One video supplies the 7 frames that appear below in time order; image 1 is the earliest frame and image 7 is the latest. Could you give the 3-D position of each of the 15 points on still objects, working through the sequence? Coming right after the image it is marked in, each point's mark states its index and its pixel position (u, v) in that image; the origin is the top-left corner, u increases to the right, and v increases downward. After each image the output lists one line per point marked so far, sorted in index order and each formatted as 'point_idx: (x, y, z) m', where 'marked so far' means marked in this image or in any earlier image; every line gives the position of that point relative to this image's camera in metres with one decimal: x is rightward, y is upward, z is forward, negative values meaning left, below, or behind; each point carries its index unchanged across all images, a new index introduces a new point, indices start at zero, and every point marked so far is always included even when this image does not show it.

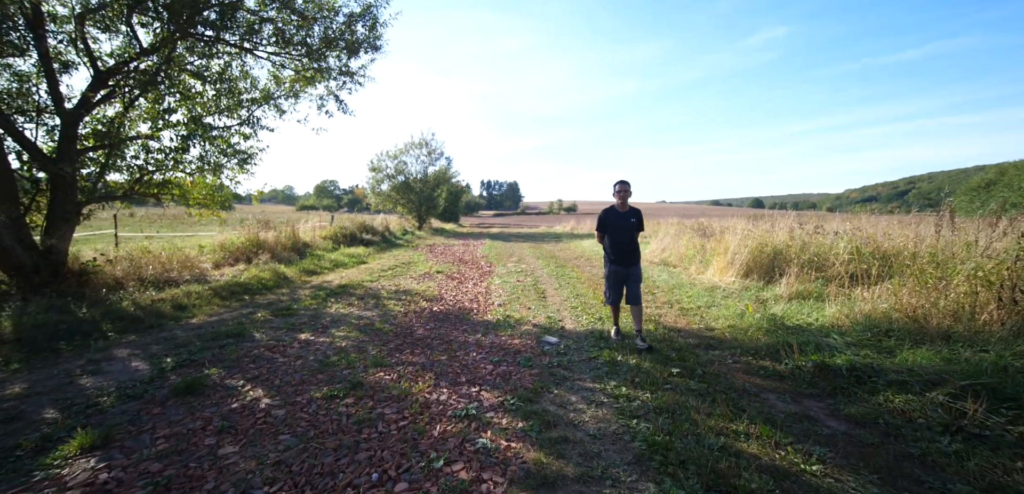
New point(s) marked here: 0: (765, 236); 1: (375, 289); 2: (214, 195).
0: (+6.1, +0.3, +11.1) m
1: (-3.3, -1.0, +11.1) m
2: (-7.3, +1.3, +11.5) m
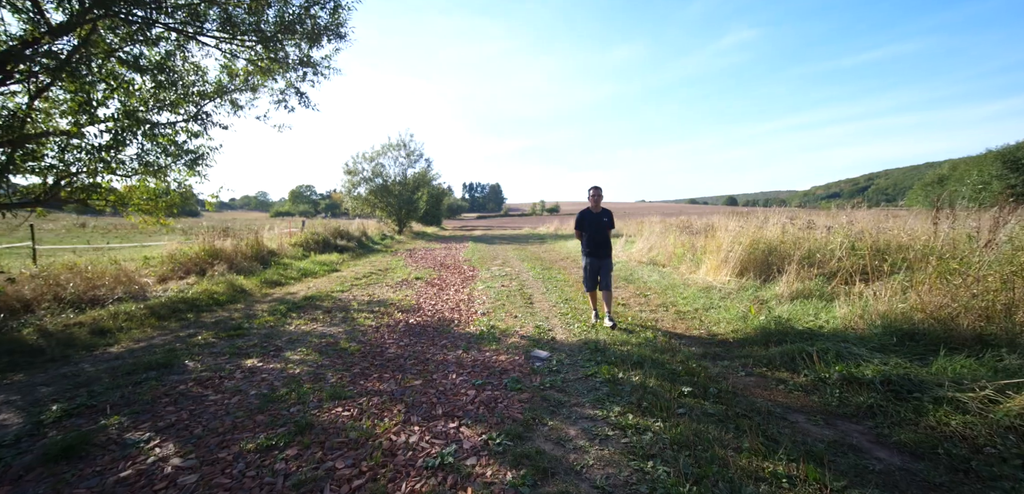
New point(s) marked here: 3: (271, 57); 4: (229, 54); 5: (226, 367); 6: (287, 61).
0: (+5.8, +0.4, +10.5) m
1: (-3.7, -1.2, +10.2) m
2: (-7.7, +1.0, +10.5) m
3: (-5.3, +4.3, +10.5) m
4: (-6.1, +4.3, +10.4) m
5: (-3.2, -1.3, +5.2) m
6: (-5.2, +4.3, +10.9) m
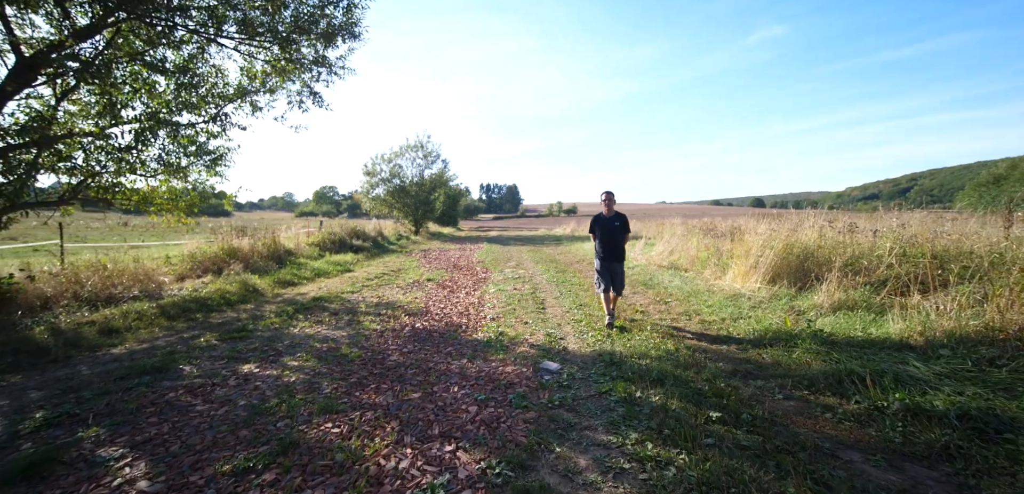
0: (+6.0, +0.3, +9.9) m
1: (-3.4, -1.2, +9.9) m
2: (-7.4, +1.1, +10.3) m
3: (-5.0, +4.4, +10.3) m
4: (-5.8, +4.3, +10.2) m
5: (-3.1, -1.3, +5.0) m
6: (-4.8, +4.3, +10.7) m
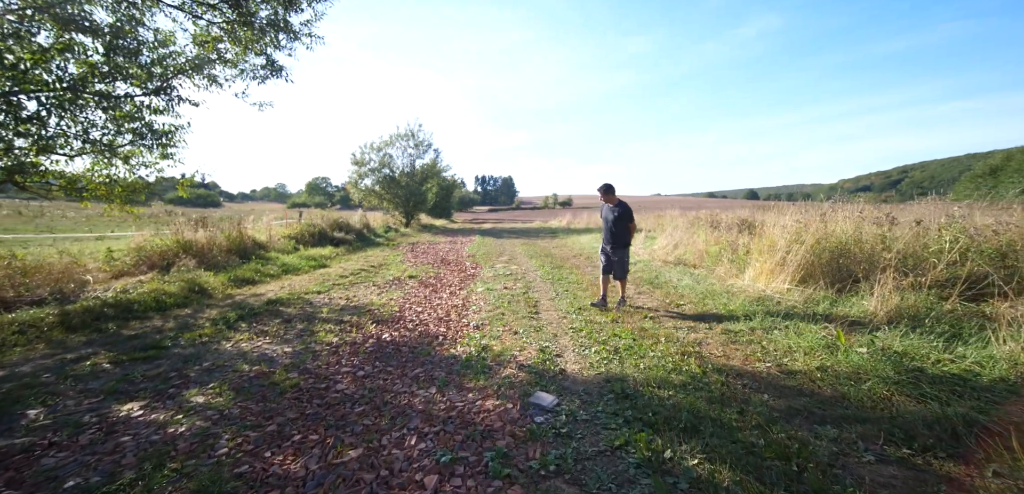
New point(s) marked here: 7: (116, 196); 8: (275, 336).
0: (+5.8, +0.4, +8.6) m
1: (-3.6, -1.1, +8.5) m
2: (-7.7, +1.2, +8.9) m
3: (-5.2, +4.5, +8.8) m
4: (-6.0, +4.4, +8.7) m
5: (-3.3, -1.3, +3.6) m
6: (-5.0, +4.5, +9.2) m
7: (-7.6, +1.0, +9.0) m
8: (-3.2, -1.2, +6.3) m
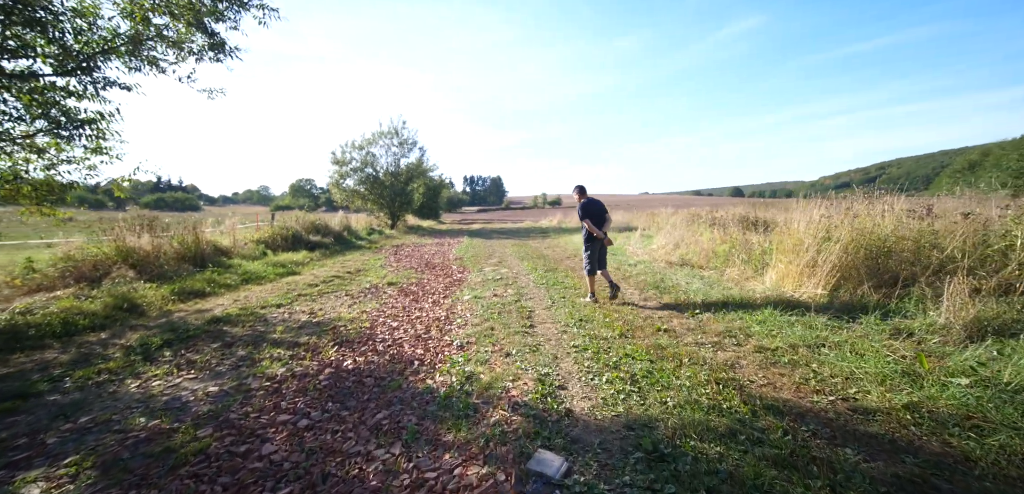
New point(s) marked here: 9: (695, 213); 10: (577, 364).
0: (+5.6, +0.4, +7.5) m
1: (-3.8, -1.2, +7.2) m
2: (-7.9, +1.0, +7.5) m
3: (-5.5, +4.3, +7.5) m
4: (-6.3, +4.2, +7.3) m
5: (-3.3, -1.4, +2.3) m
6: (-5.3, +4.3, +7.9) m
7: (-7.8, +0.8, +7.6) m
8: (-3.3, -1.3, +5.0) m
9: (+7.6, +1.4, +19.2) m
10: (+0.7, -1.3, +5.4) m
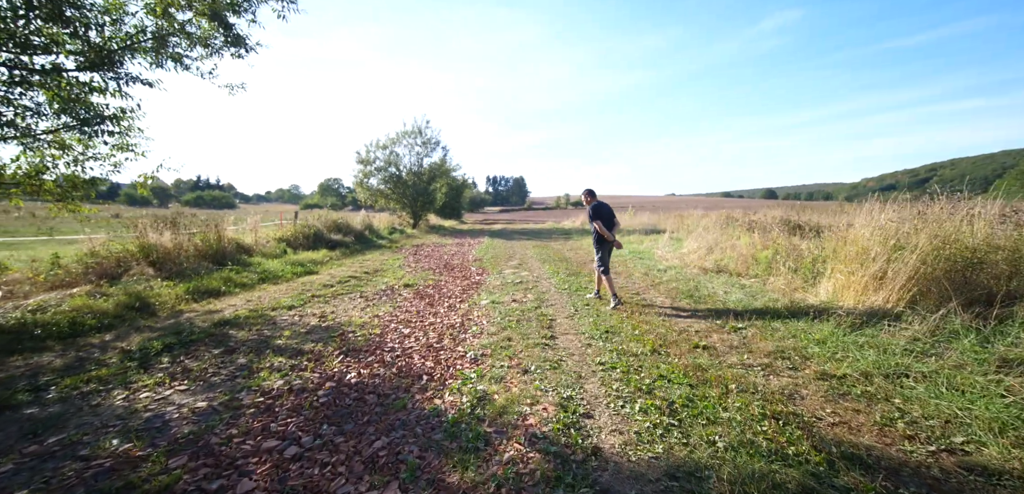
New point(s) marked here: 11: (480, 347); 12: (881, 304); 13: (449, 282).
0: (+6.0, +0.3, +6.7) m
1: (-3.5, -1.2, +6.8) m
2: (-7.5, +1.1, +7.3) m
3: (-5.1, +4.4, +7.2) m
4: (-5.9, +4.3, +7.1) m
5: (-3.3, -1.4, +1.9) m
6: (-4.9, +4.3, +7.6) m
7: (-7.5, +0.9, +7.4) m
8: (-3.1, -1.3, +4.5) m
9: (+8.4, +1.2, +18.3) m
10: (+0.9, -1.4, +4.7) m
11: (-0.4, -1.3, +6.2) m
12: (+4.8, -0.8, +6.3) m
13: (-1.6, -0.9, +11.8) m
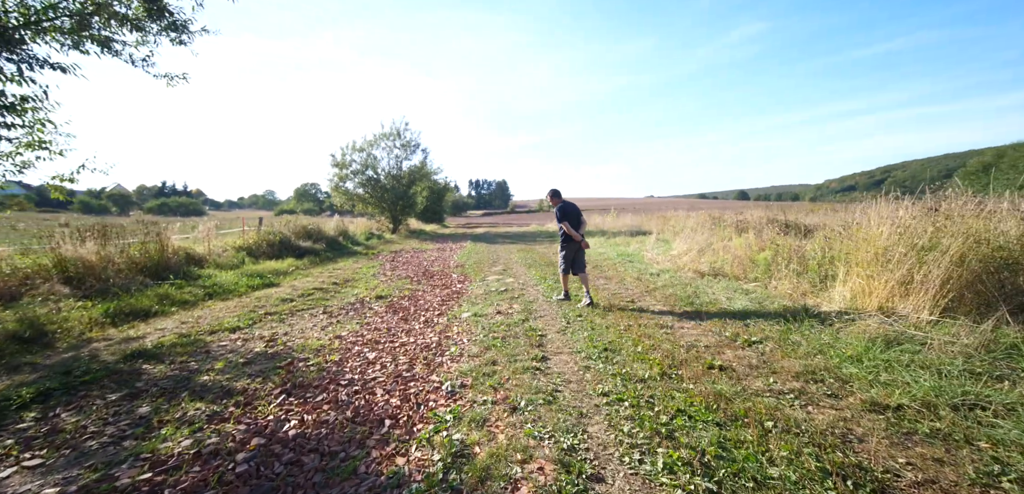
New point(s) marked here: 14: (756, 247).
0: (+5.7, +0.3, +5.9) m
1: (-3.7, -1.3, +5.7) m
2: (-7.8, +0.8, +6.0) m
3: (-5.4, +4.2, +6.0) m
4: (-6.2, +4.1, +5.9) m
5: (-3.3, -1.5, +0.7) m
6: (-5.2, +4.2, +6.4) m
7: (-7.7, +0.7, +6.1) m
8: (-3.2, -1.5, +3.4) m
9: (+7.8, +1.2, +17.6) m
10: (+0.8, -1.5, +3.8) m
11: (-0.6, -1.4, +5.1) m
12: (+4.6, -0.8, +5.4) m
13: (-2.0, -1.1, +10.7) m
14: (+5.4, 0.0, +10.1) m
